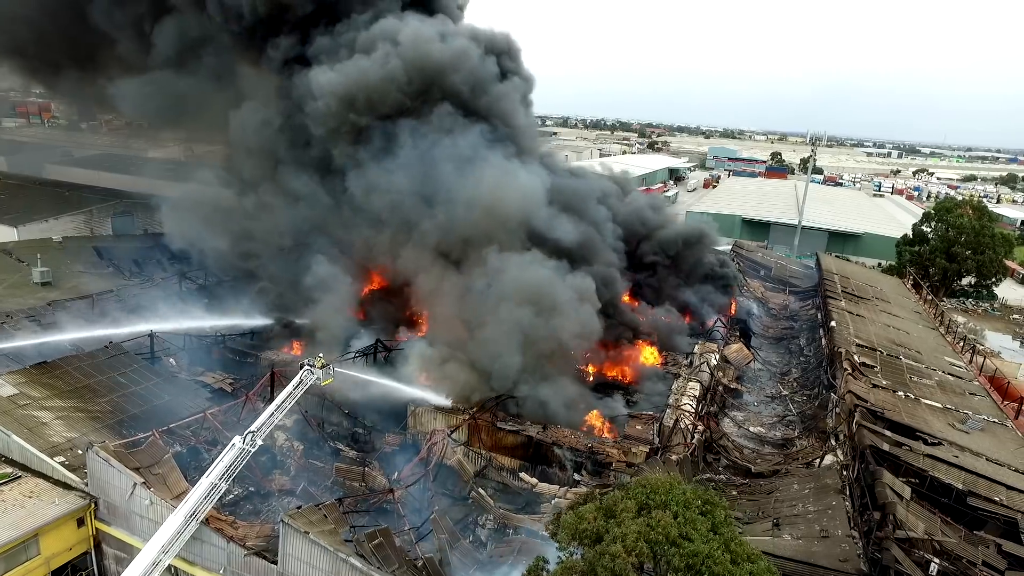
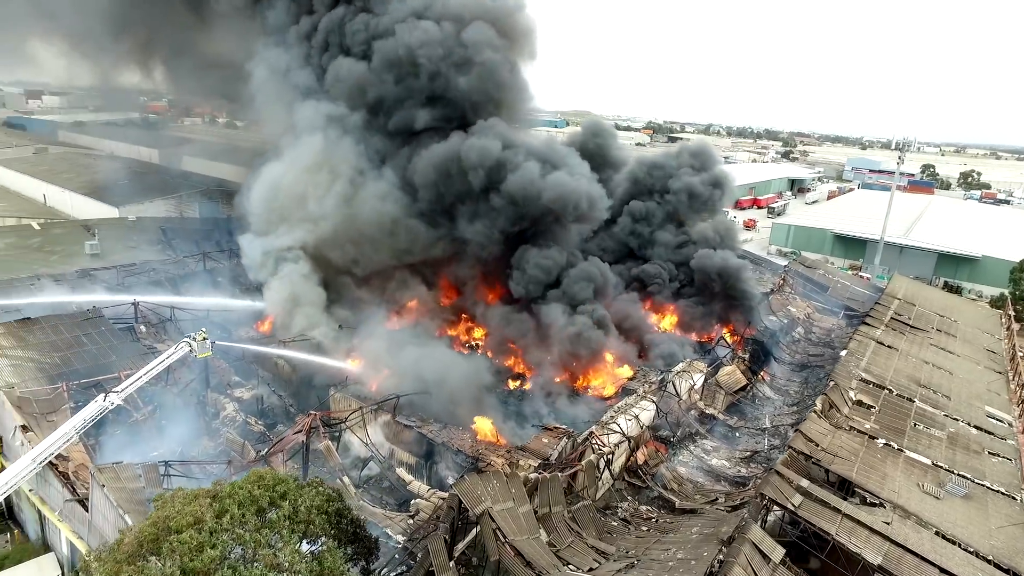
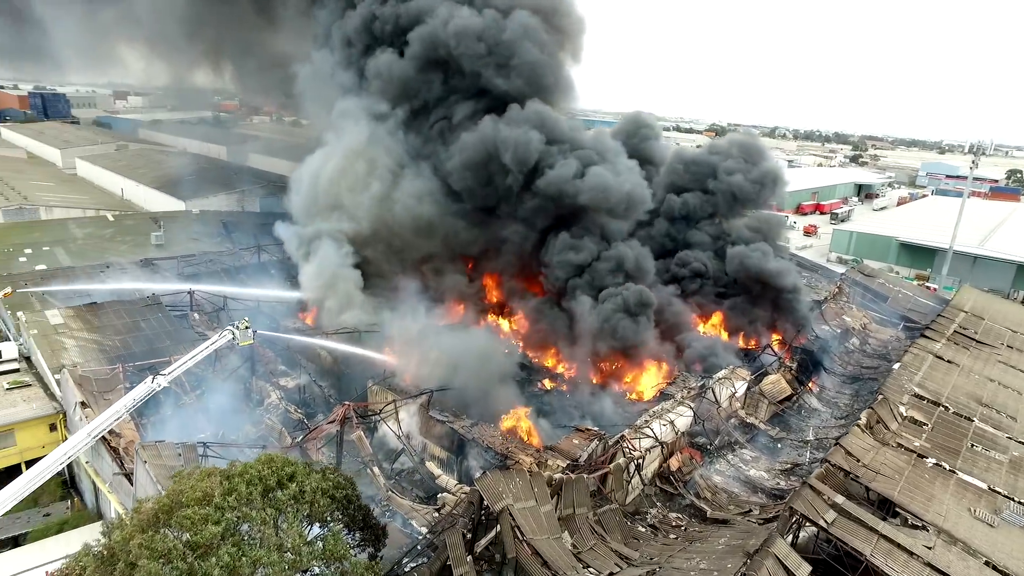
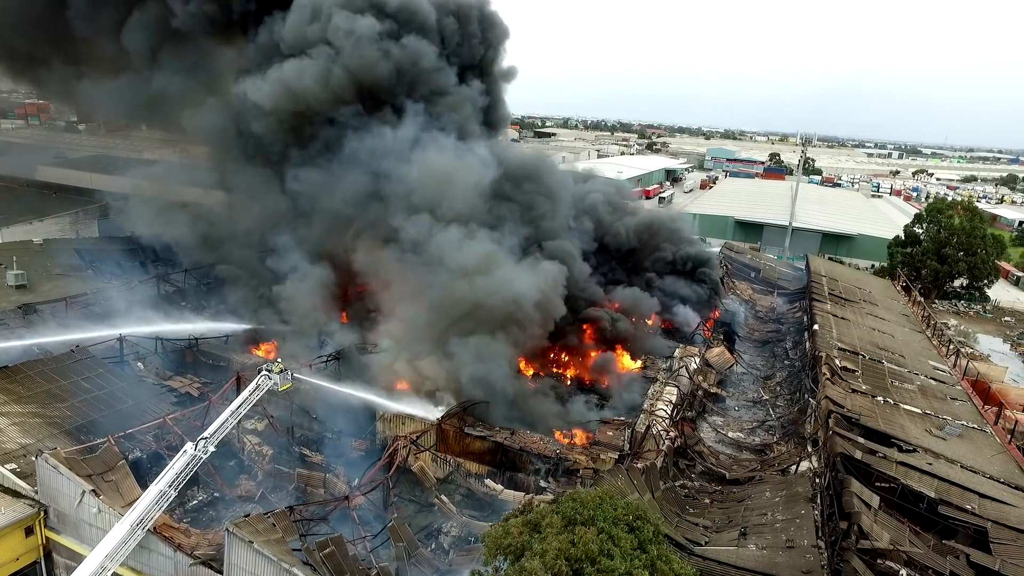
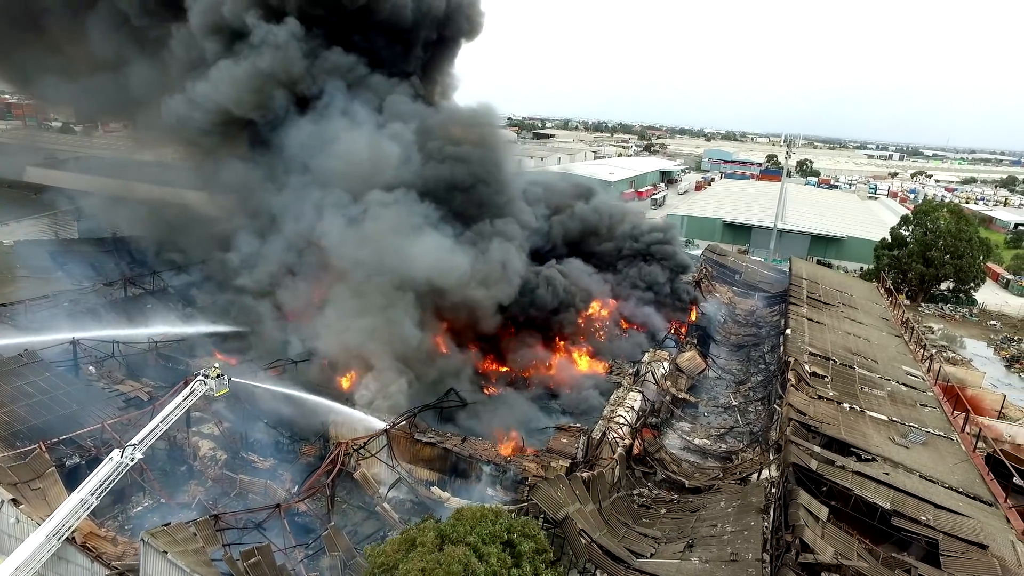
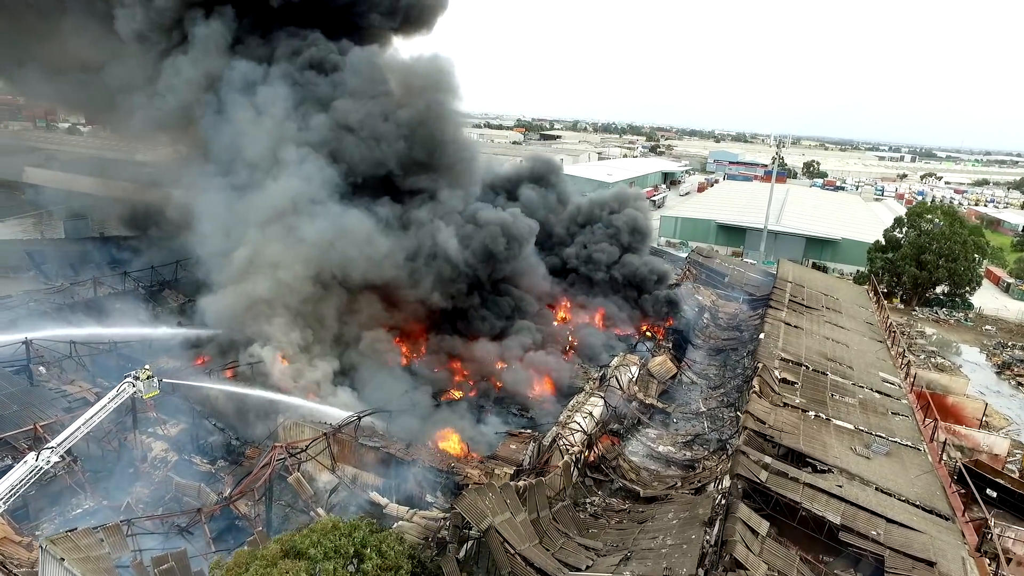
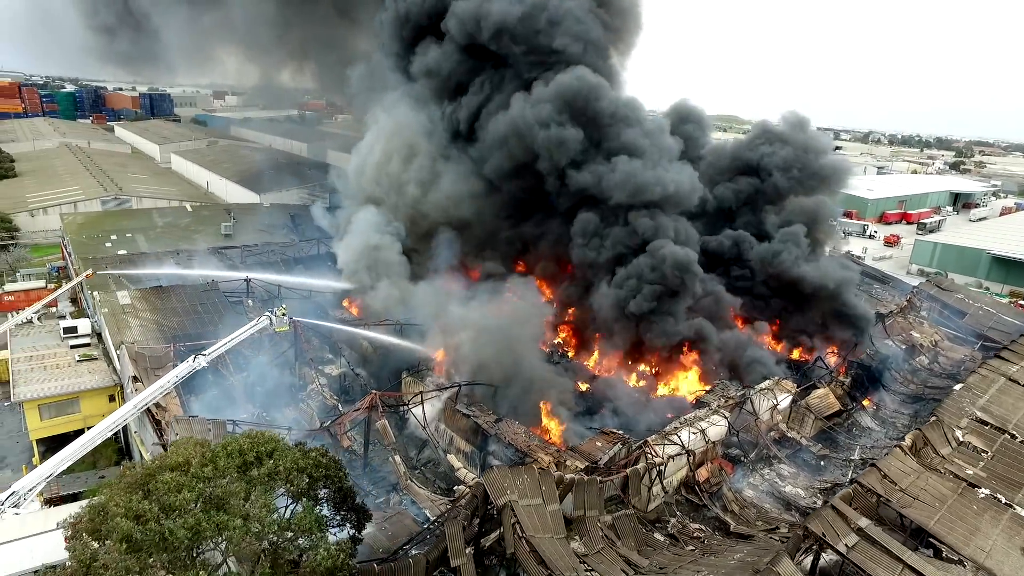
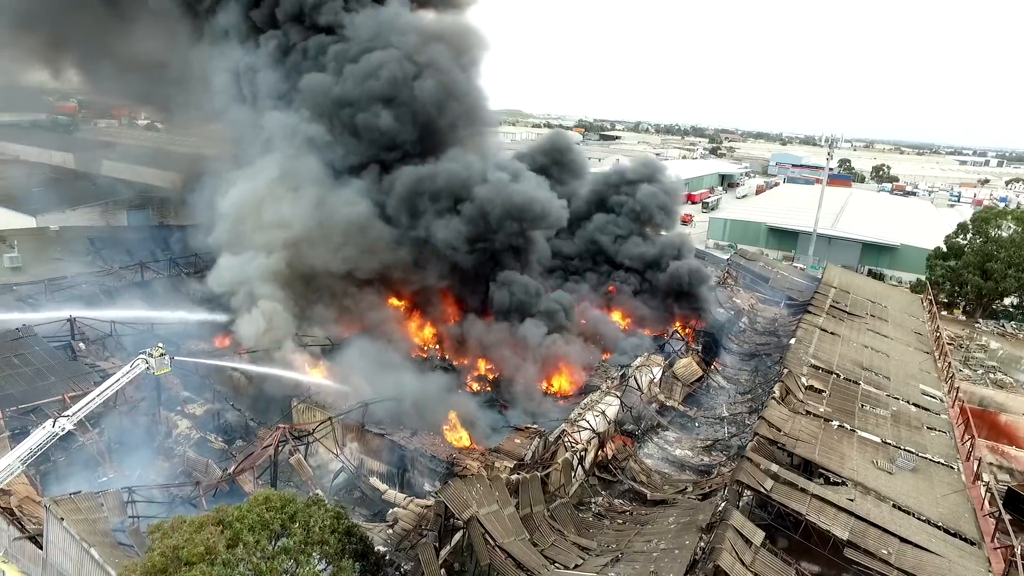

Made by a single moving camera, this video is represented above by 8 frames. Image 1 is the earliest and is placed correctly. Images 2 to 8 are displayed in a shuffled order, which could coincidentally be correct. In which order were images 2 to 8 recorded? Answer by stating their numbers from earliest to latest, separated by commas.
4, 5, 6, 8, 2, 3, 7
